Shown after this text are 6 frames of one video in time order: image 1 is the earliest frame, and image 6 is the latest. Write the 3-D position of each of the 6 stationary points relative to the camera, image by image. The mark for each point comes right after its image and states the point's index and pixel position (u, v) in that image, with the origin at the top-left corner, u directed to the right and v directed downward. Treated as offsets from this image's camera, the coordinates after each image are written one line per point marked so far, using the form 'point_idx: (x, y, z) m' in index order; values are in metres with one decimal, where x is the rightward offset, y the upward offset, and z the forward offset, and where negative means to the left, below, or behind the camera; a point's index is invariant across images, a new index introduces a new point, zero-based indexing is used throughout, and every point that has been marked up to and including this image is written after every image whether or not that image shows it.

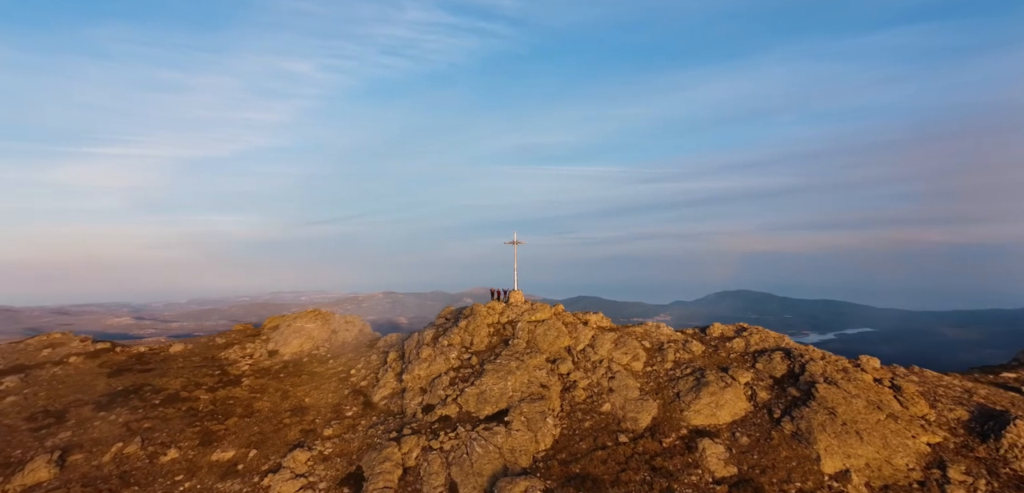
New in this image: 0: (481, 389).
0: (-1.1, -4.9, +17.6) m
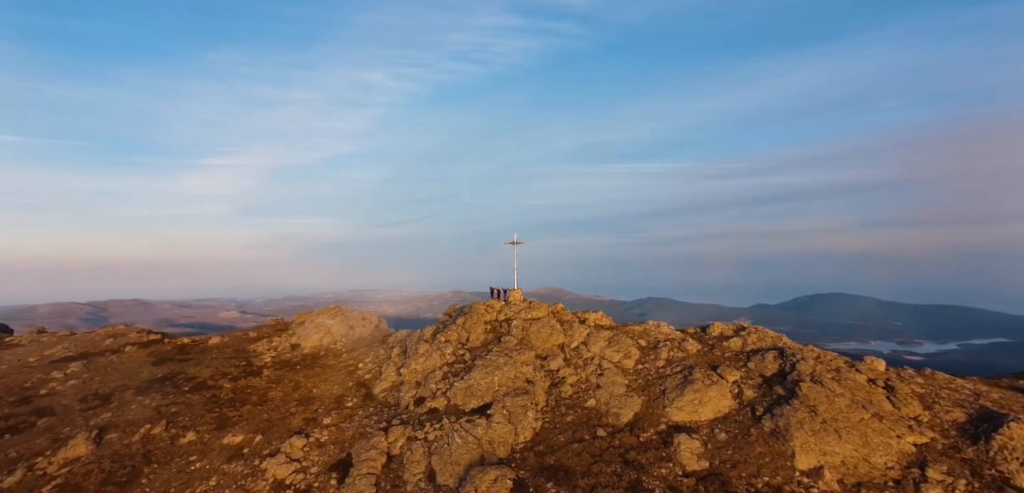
0: (-1.5, -4.8, +18.2) m
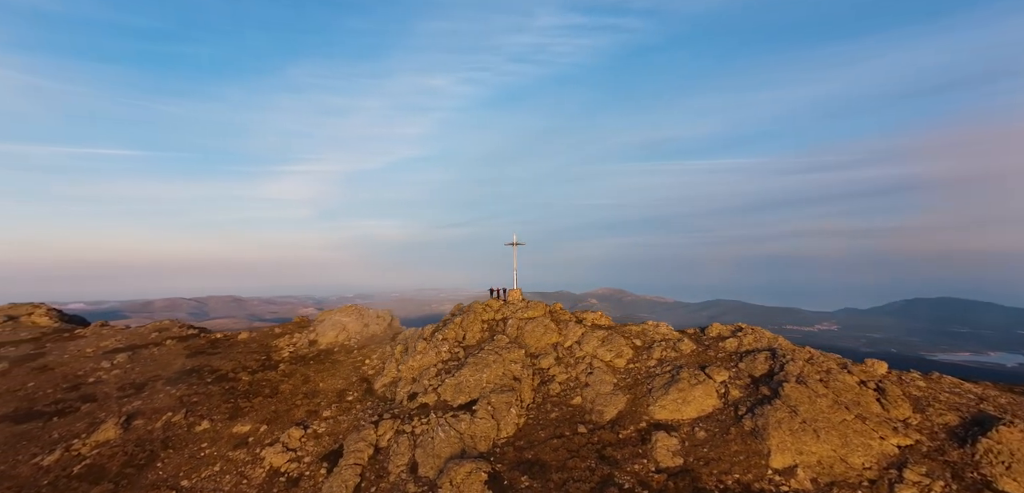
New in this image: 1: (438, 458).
0: (-2.0, -4.9, +18.8) m
1: (-2.1, -6.2, +15.0) m
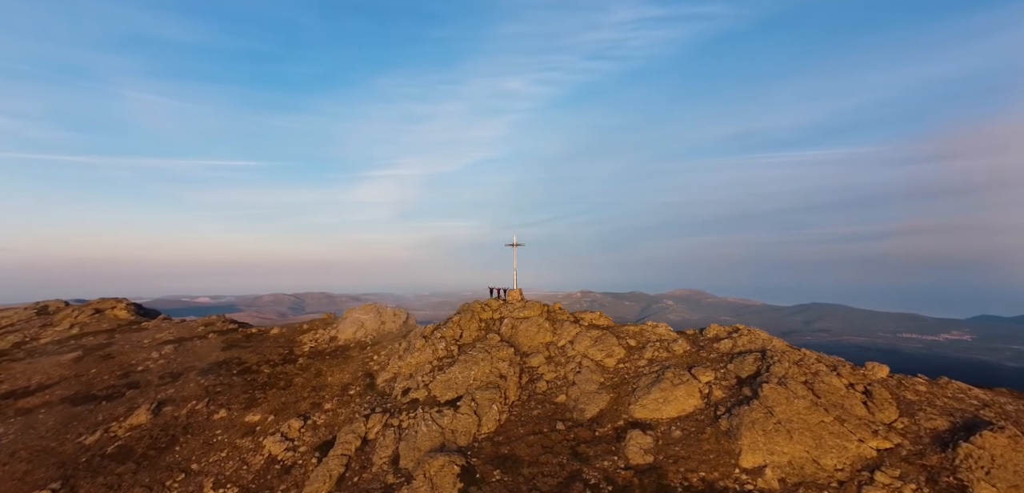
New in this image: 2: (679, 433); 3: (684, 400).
0: (-2.5, -5.0, +19.6) m
1: (-2.8, -6.3, +15.7) m
2: (+5.3, -5.9, +16.2) m
3: (+6.0, -5.3, +17.8) m
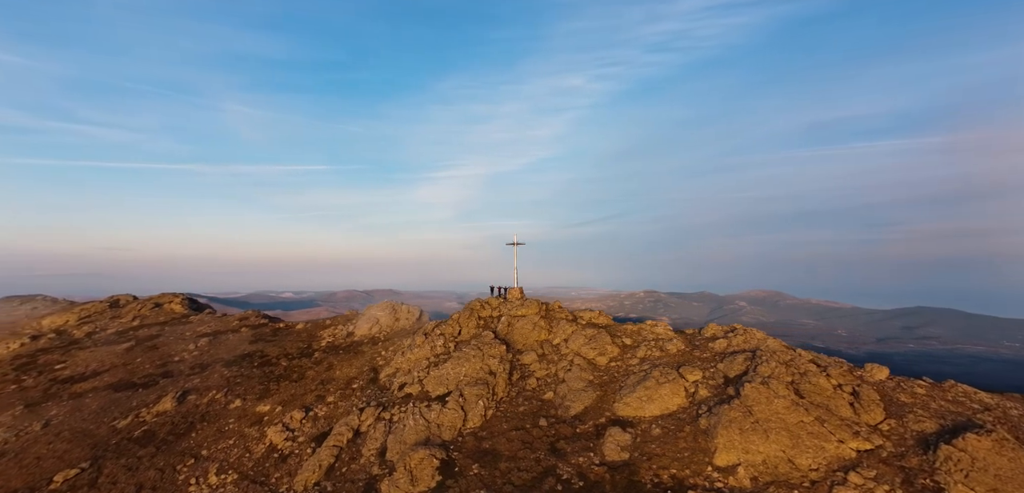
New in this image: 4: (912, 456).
0: (-2.9, -5.0, +20.3) m
1: (-3.4, -6.3, +16.5) m
2: (+4.7, -5.9, +16.5) m
3: (+5.5, -5.4, +18.2) m
4: (+12.3, -6.4, +15.7) m
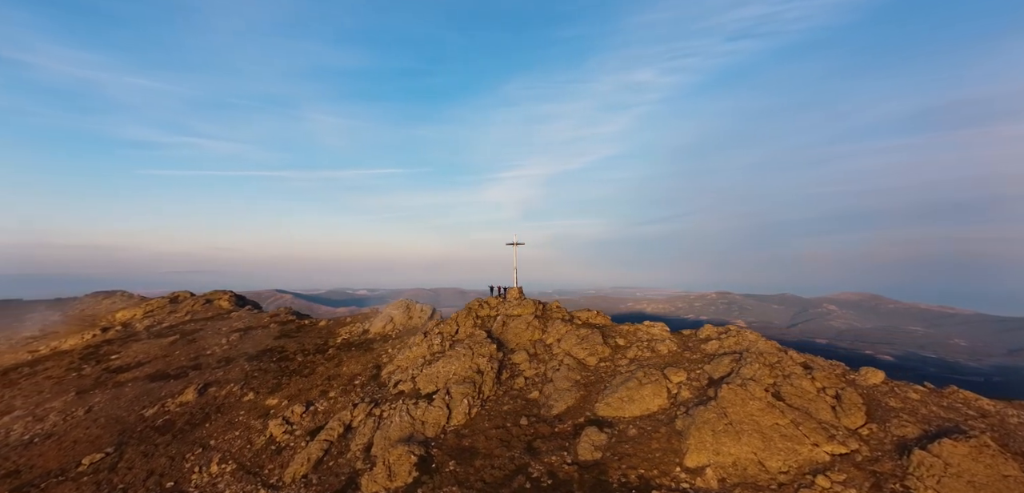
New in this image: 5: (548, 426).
0: (-3.3, -5.1, +21.0) m
1: (-4.1, -6.5, +17.3) m
2: (+4.0, -6.1, +17.0) m
3: (+4.9, -5.5, +18.5) m
4: (+11.6, -6.6, +15.8) m
5: (+1.2, -6.1, +17.5) m
